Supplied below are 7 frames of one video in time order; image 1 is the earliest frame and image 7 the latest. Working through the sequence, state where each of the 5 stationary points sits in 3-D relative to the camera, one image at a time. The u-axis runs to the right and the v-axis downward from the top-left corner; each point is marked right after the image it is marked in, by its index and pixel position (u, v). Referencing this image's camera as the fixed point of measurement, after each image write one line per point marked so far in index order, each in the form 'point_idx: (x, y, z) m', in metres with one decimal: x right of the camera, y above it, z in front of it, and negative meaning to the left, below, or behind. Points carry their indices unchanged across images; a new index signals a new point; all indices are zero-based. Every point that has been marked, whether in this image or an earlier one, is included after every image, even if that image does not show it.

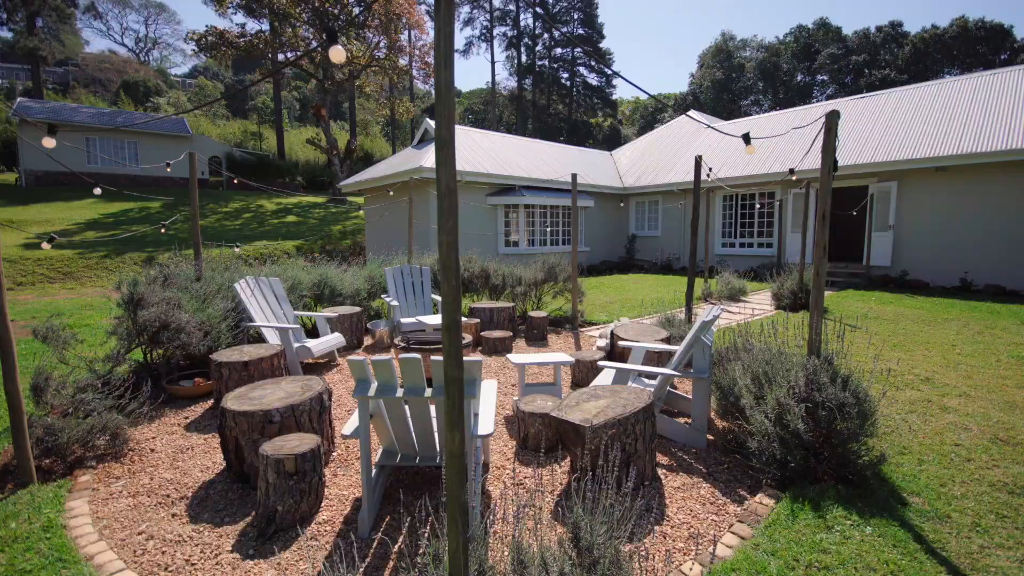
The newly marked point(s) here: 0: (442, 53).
0: (-0.2, +0.7, +1.4) m
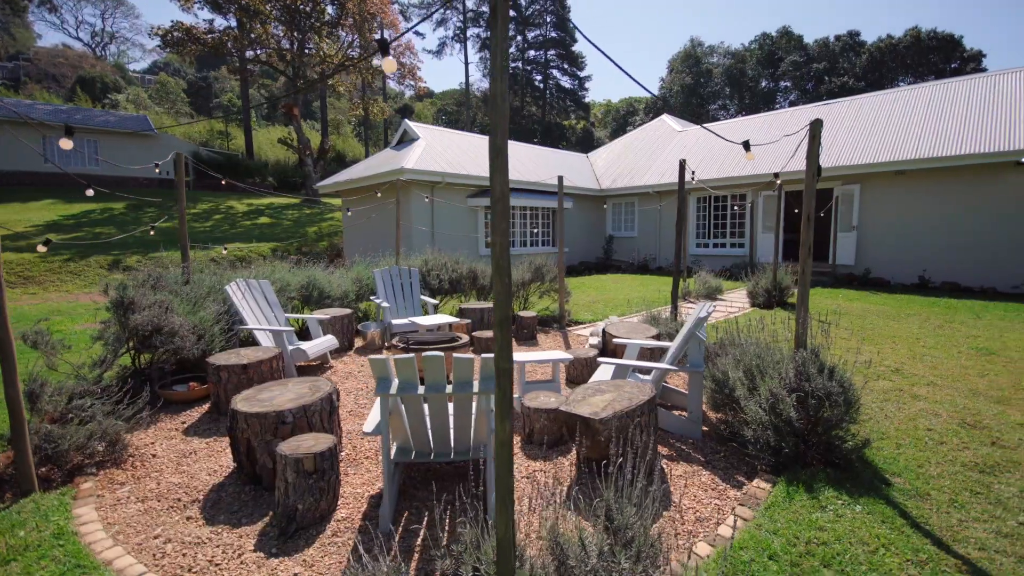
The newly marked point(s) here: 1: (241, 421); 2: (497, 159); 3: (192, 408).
0: (0.0, +0.7, +1.5) m
1: (-1.7, -0.8, +3.0) m
2: (0.0, +0.4, +1.5) m
3: (-2.8, -1.0, +4.2) m
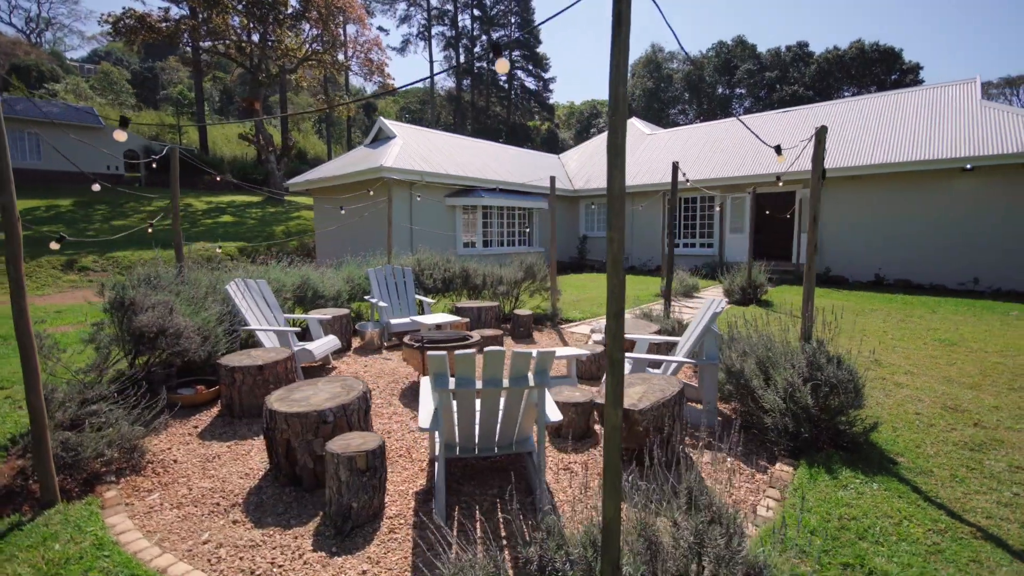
0: (+0.3, +0.7, +1.5) m
1: (-1.4, -0.8, +3.0) m
2: (+0.3, +0.4, +1.6) m
3: (-2.6, -1.0, +4.1) m
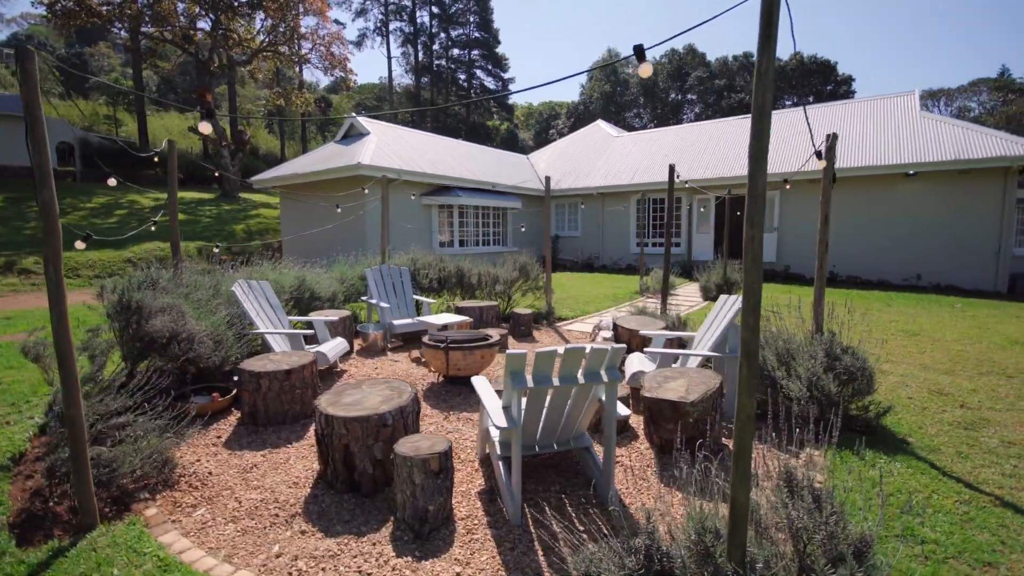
0: (+0.8, +0.7, +1.6) m
1: (-1.0, -0.8, +2.9) m
2: (+0.8, +0.4, +1.7) m
3: (-2.3, -1.1, +3.8) m
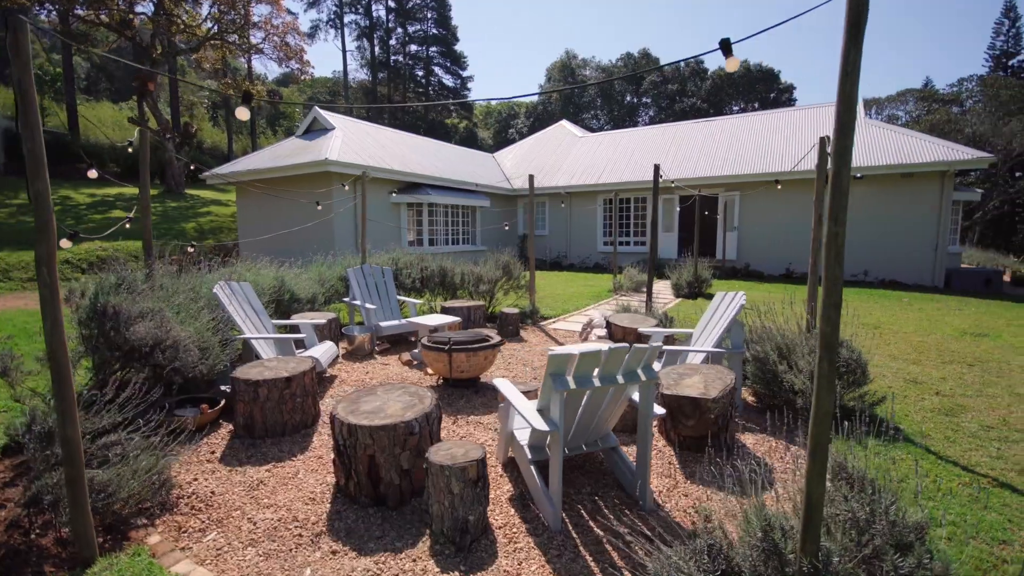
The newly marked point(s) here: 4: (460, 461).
0: (+1.1, +0.7, +1.6) m
1: (-0.8, -0.8, +2.7) m
2: (+1.1, +0.4, +1.7) m
3: (-2.2, -1.1, +3.6) m
4: (-0.3, -0.9, +2.5) m
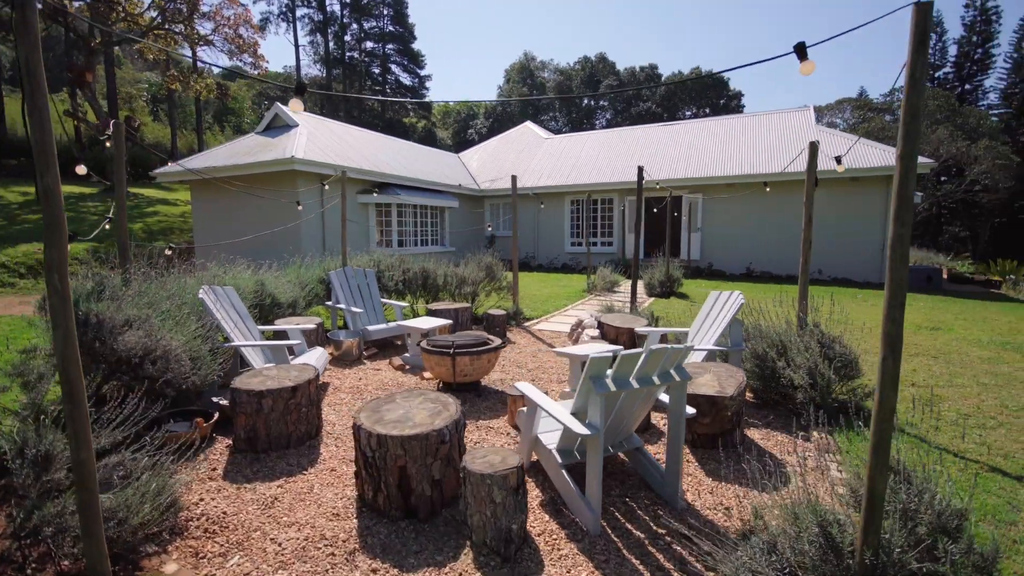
0: (+1.4, +0.7, +1.7) m
1: (-0.6, -0.8, +2.6) m
2: (+1.4, +0.4, +1.7) m
3: (-2.1, -1.1, +3.3) m
4: (0.0, -0.9, +2.4) m
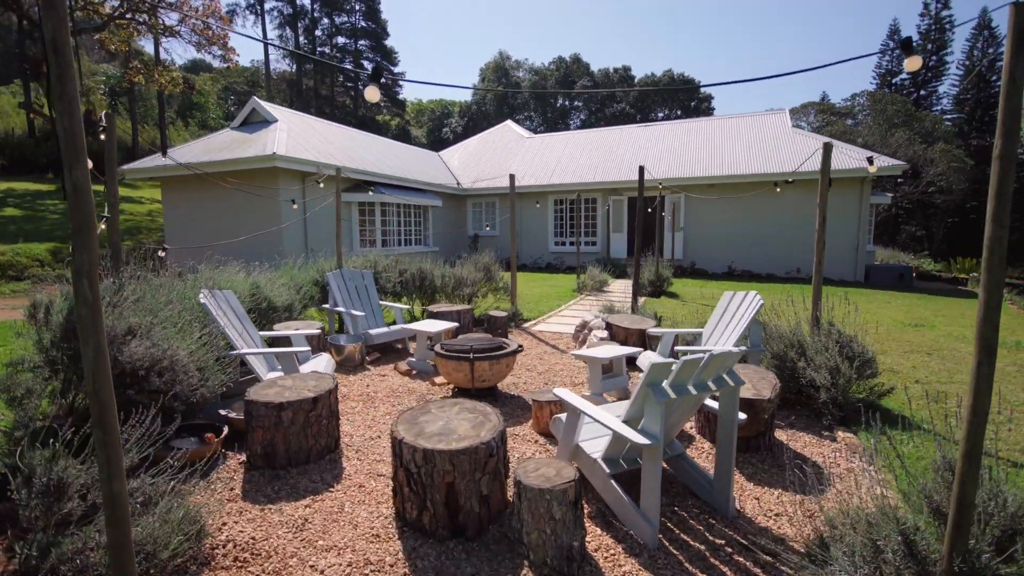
0: (+1.7, +0.7, +1.6) m
1: (-0.4, -0.9, +2.4) m
2: (+1.7, +0.4, +1.7) m
3: (-1.8, -1.1, +3.1) m
4: (+0.2, -0.9, +2.3) m
